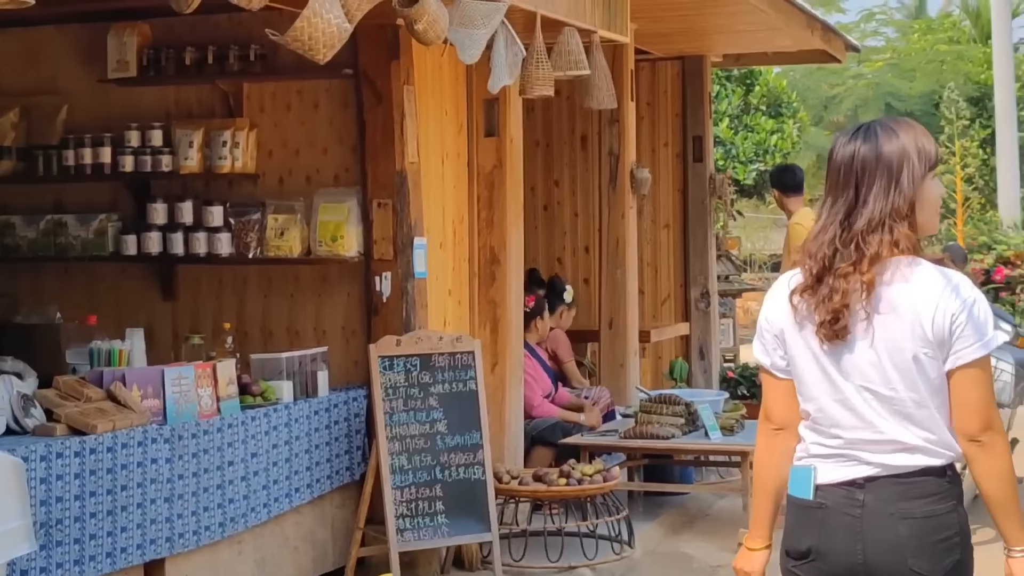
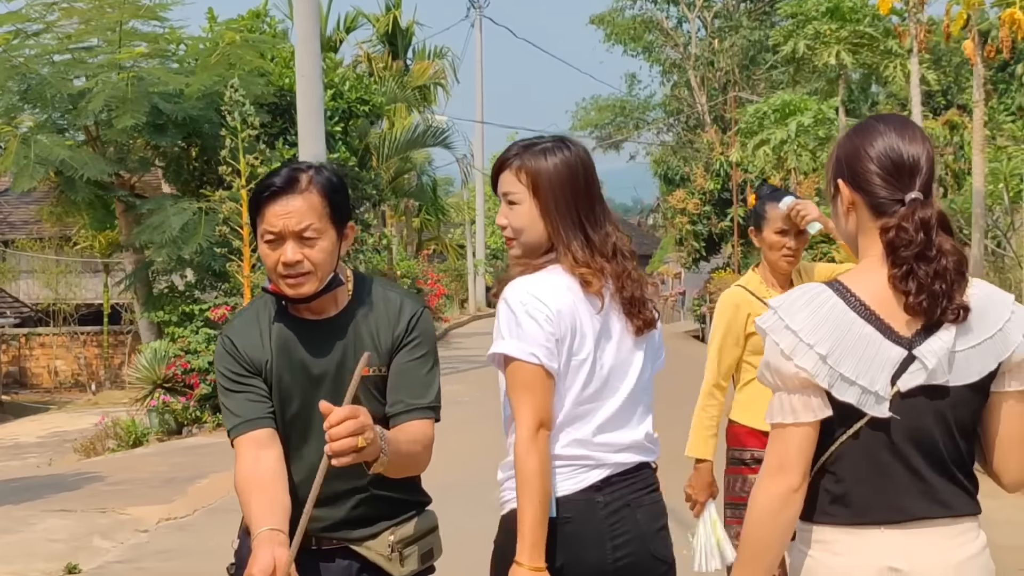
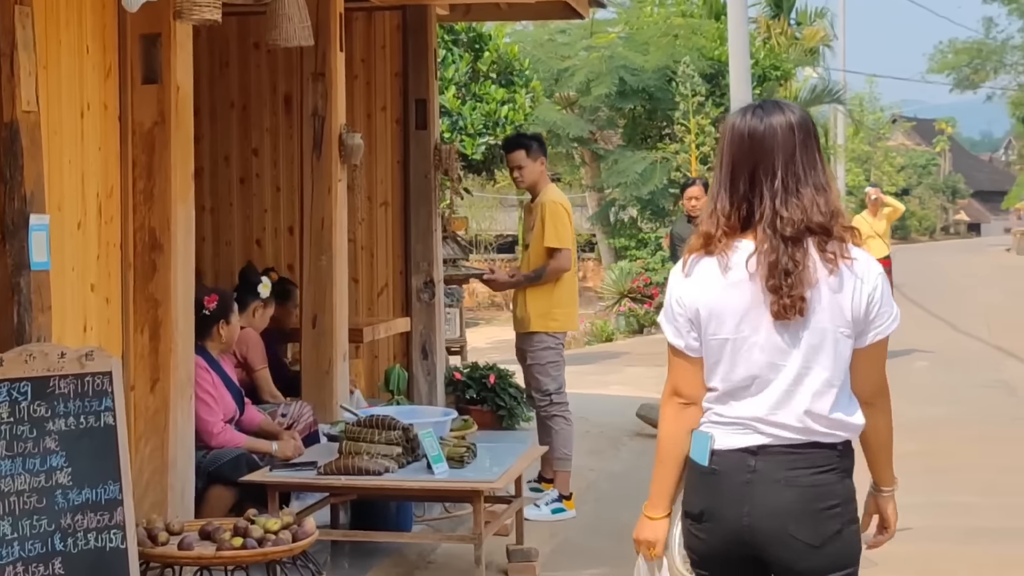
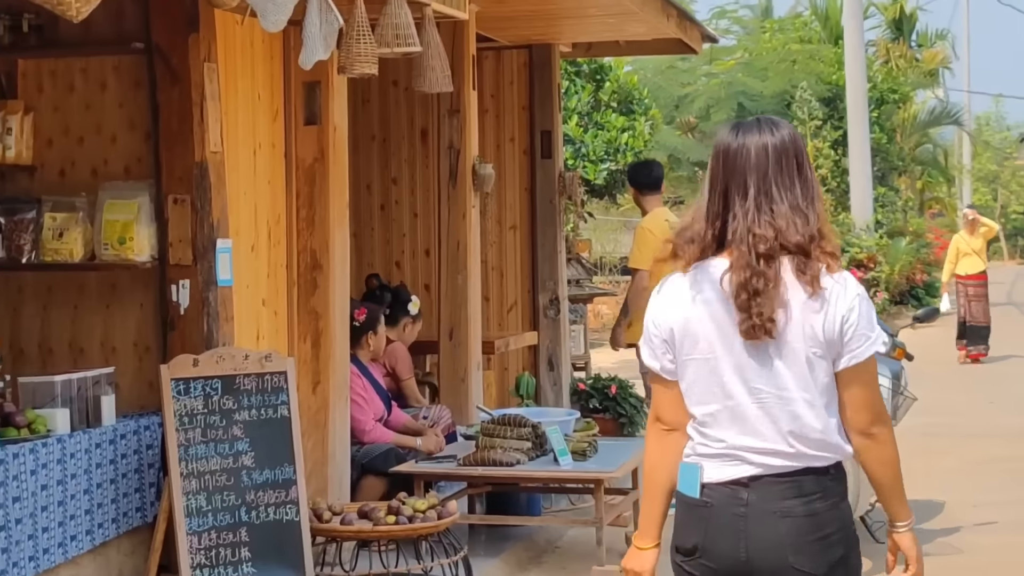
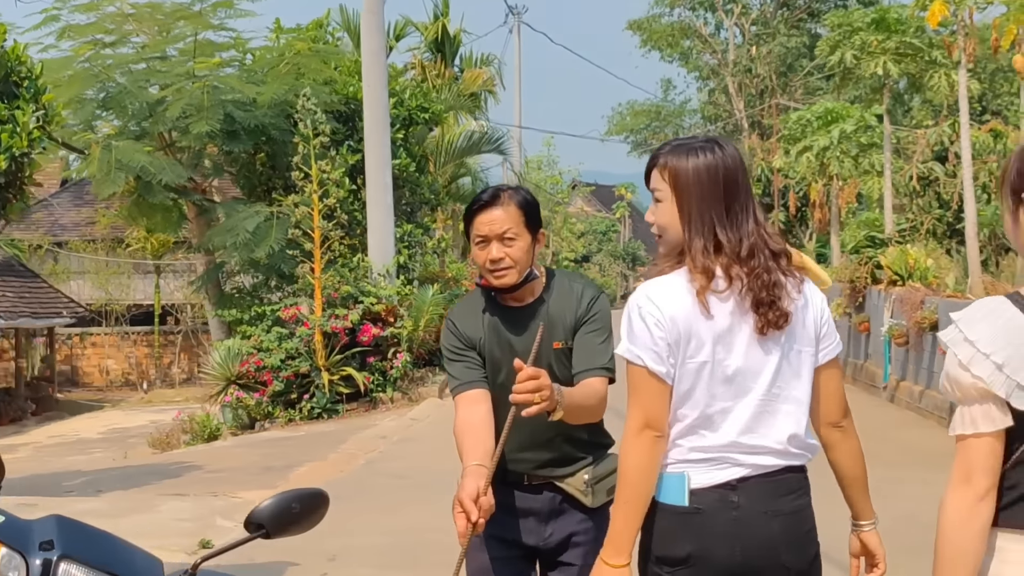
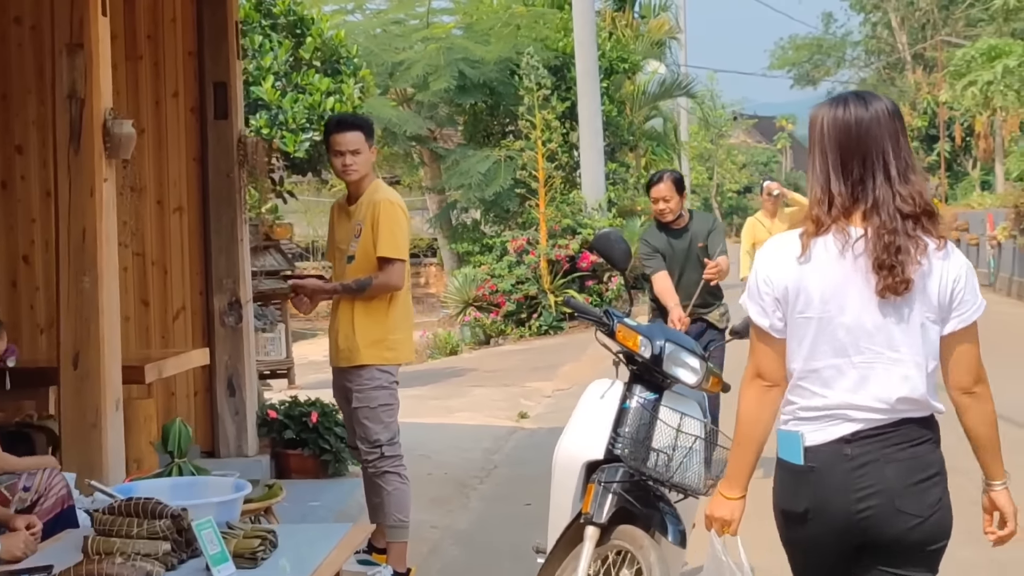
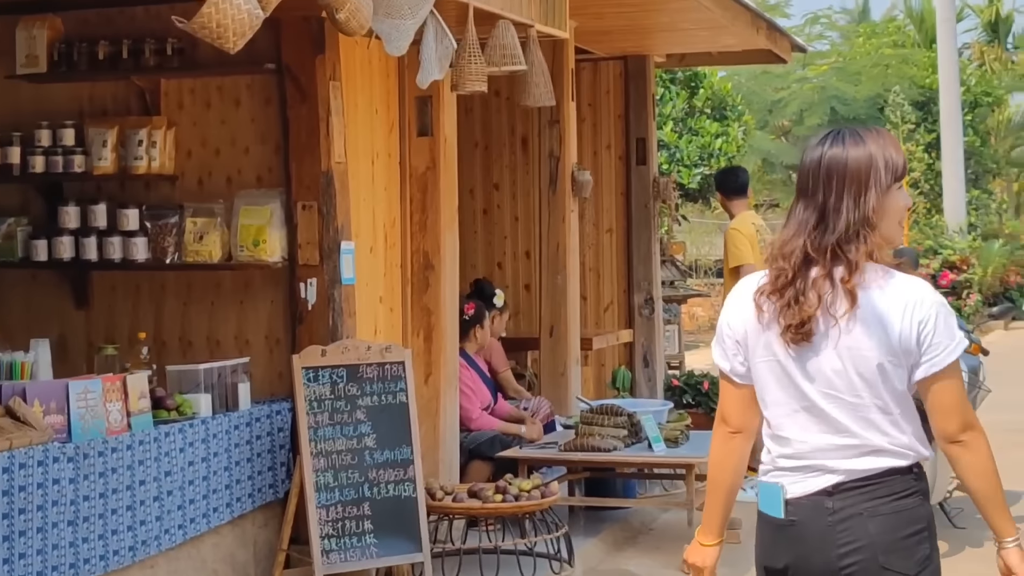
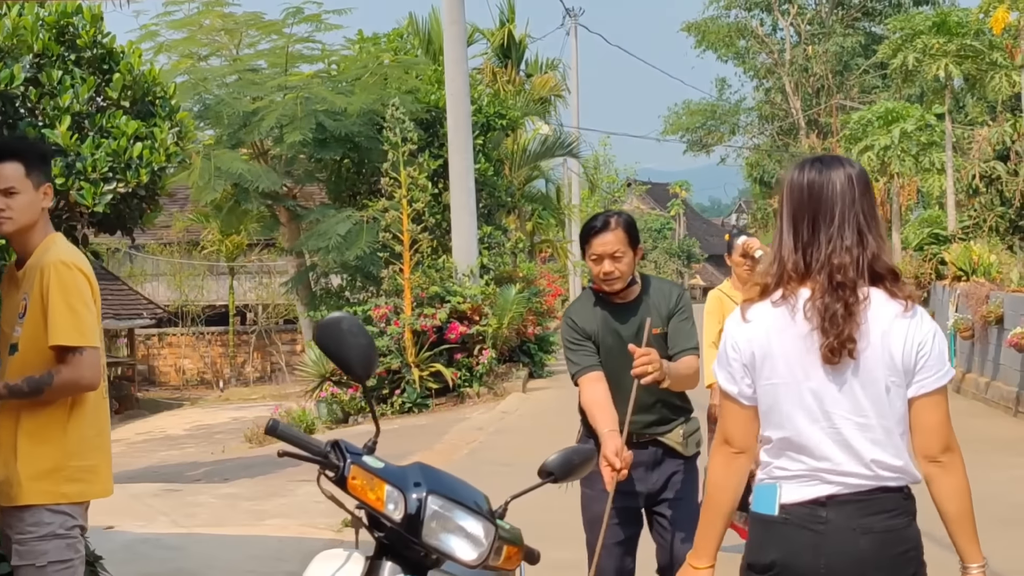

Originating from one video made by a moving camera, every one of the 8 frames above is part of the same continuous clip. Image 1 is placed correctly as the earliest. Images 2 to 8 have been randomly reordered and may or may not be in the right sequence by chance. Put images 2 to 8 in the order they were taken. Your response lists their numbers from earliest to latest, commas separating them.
7, 4, 3, 6, 8, 5, 2
